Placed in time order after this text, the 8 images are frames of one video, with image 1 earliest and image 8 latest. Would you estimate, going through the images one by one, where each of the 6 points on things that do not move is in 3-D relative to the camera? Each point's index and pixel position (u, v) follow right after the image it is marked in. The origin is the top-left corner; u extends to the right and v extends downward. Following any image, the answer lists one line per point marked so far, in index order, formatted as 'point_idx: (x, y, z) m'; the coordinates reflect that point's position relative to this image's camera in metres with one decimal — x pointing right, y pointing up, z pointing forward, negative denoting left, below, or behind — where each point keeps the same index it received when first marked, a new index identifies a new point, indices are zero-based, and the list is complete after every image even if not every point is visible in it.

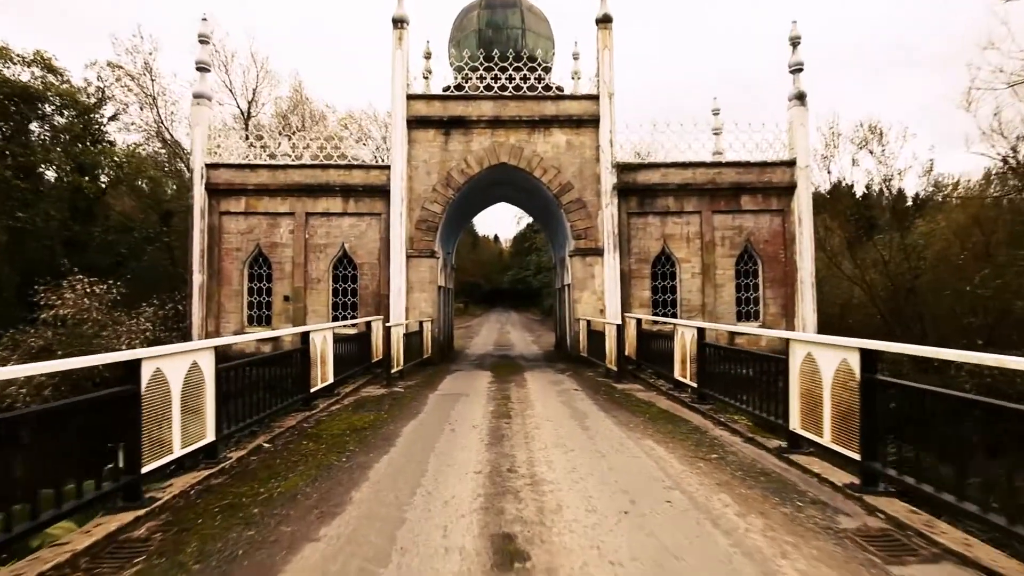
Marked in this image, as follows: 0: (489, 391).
0: (-0.4, -1.8, +9.2) m
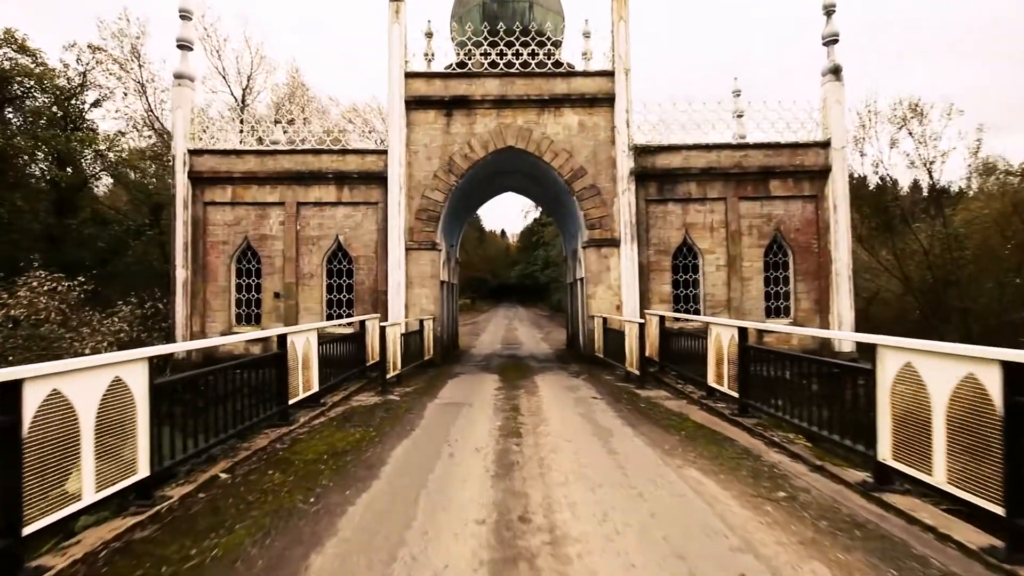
0: (-0.2, -1.7, +8.1) m
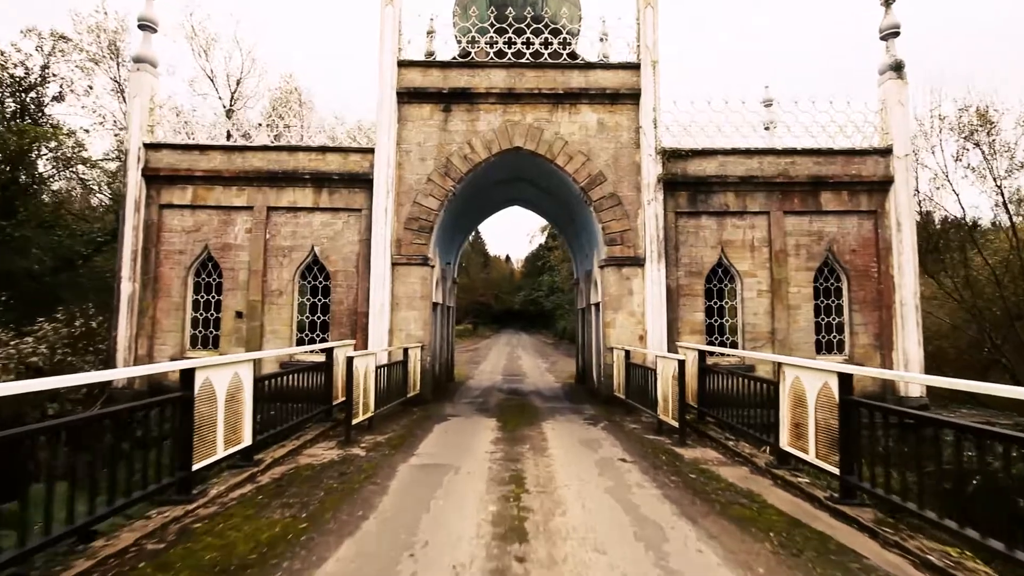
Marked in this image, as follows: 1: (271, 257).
0: (-0.2, -1.9, +6.1) m
1: (-5.0, +0.6, +11.2) m
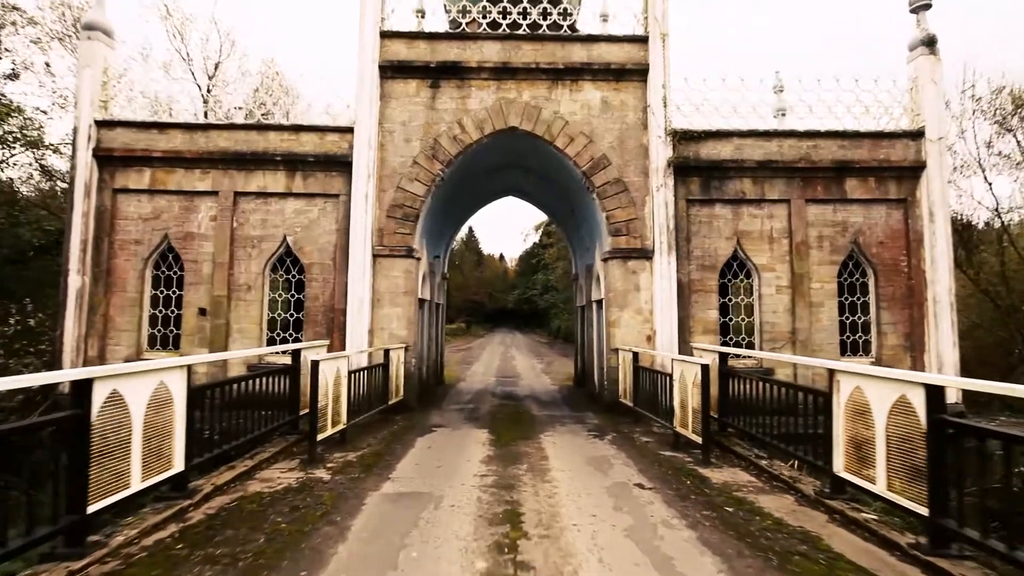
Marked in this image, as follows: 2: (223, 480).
0: (-0.3, -1.8, +5.0) m
1: (-5.1, +0.8, +10.1) m
2: (-2.7, -1.8, +5.1) m
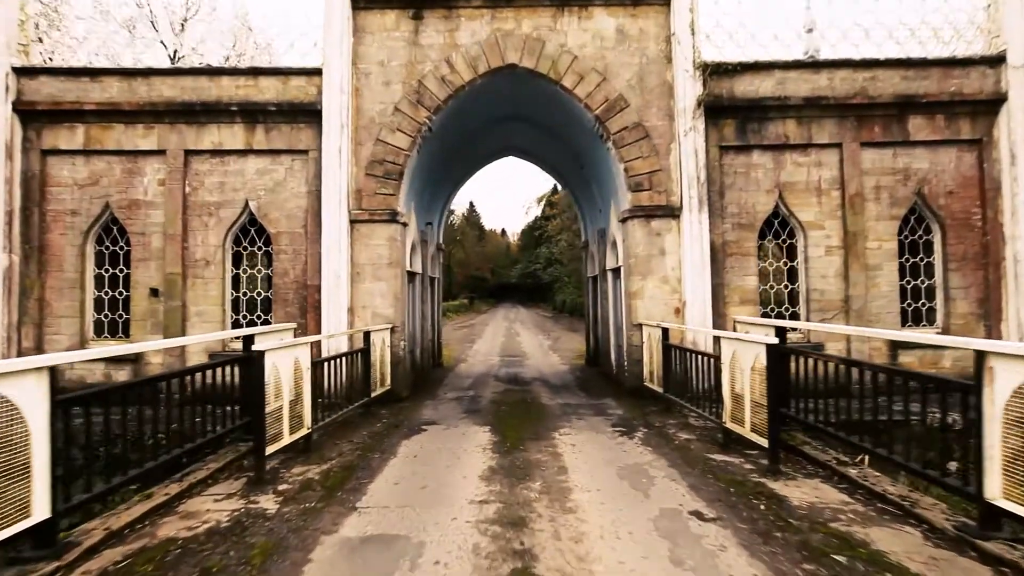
0: (-0.2, -1.6, +3.6) m
1: (-5.1, +1.1, +8.6) m
2: (-2.7, -1.6, +3.7) m
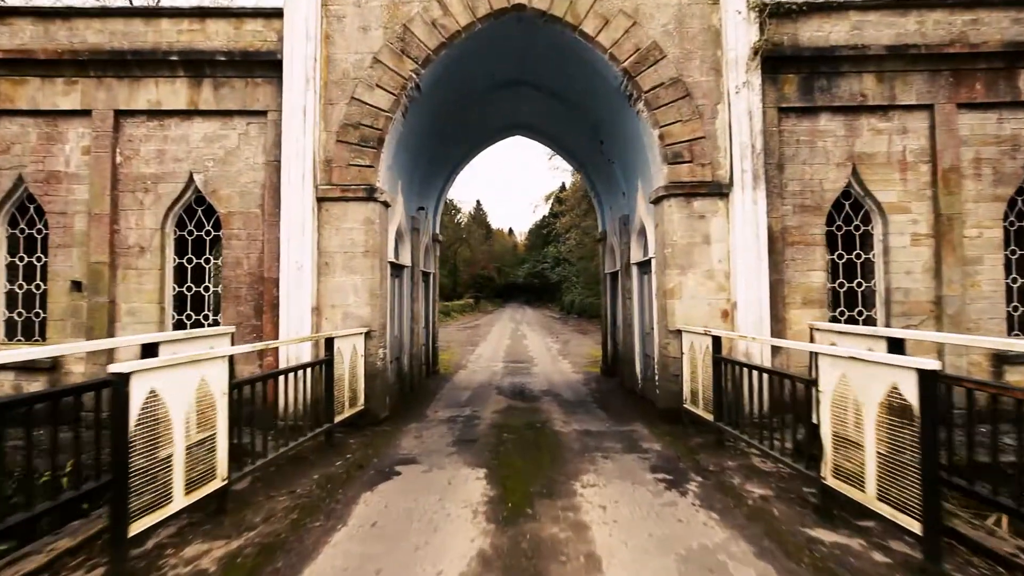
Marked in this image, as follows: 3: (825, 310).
0: (-0.2, -1.5, +1.9) m
1: (-5.0, +1.2, +7.0) m
2: (-2.7, -1.5, +2.1) m
3: (+4.0, -0.3, +6.8) m
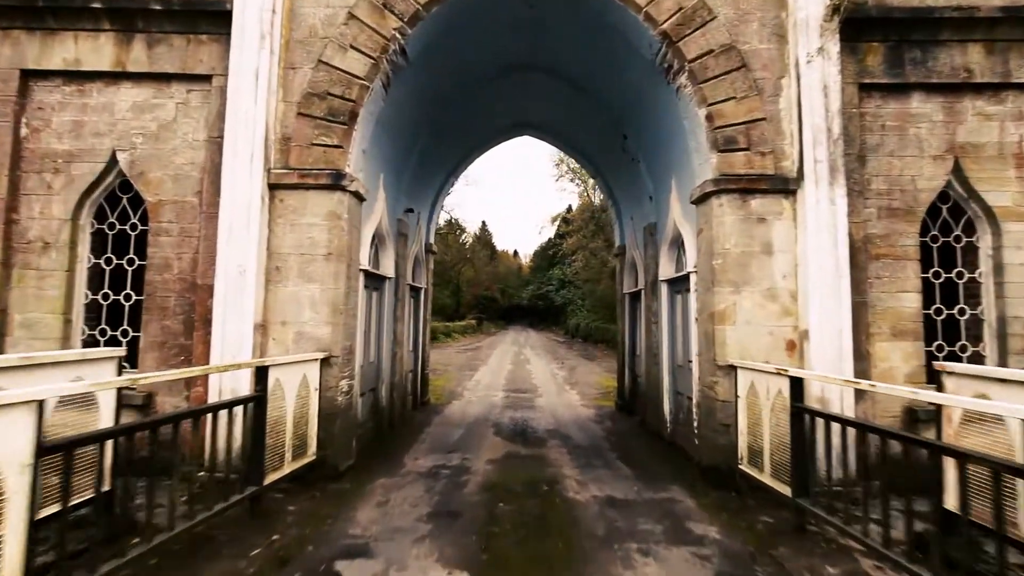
0: (-0.2, -1.5, +0.3) m
1: (-4.9, +1.2, +5.5) m
2: (-2.7, -1.4, +0.5) m
3: (+4.0, -0.5, +5.2) m
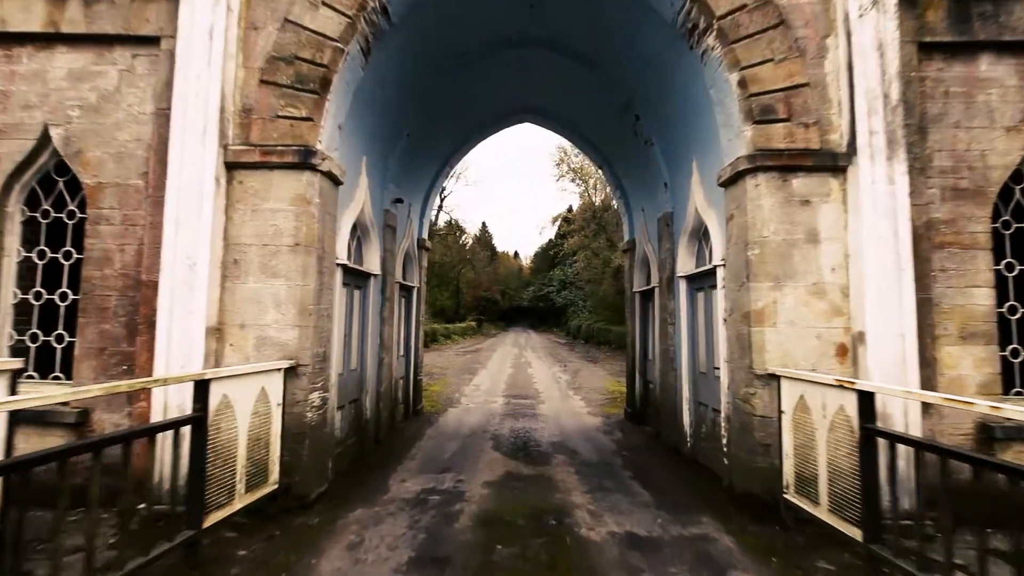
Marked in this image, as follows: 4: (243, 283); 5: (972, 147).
0: (-0.2, -1.4, -0.5) m
1: (-4.9, +1.2, +4.7) m
2: (-2.7, -1.4, -0.3) m
3: (+4.0, -0.5, +4.4) m
4: (-2.2, 0.0, +4.5) m
5: (+3.9, +1.2, +4.6) m
